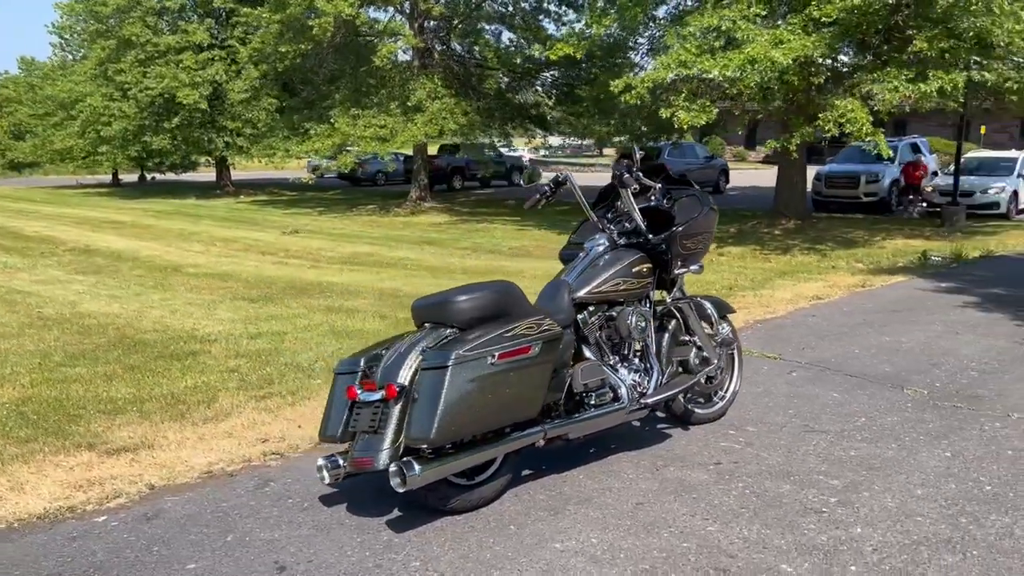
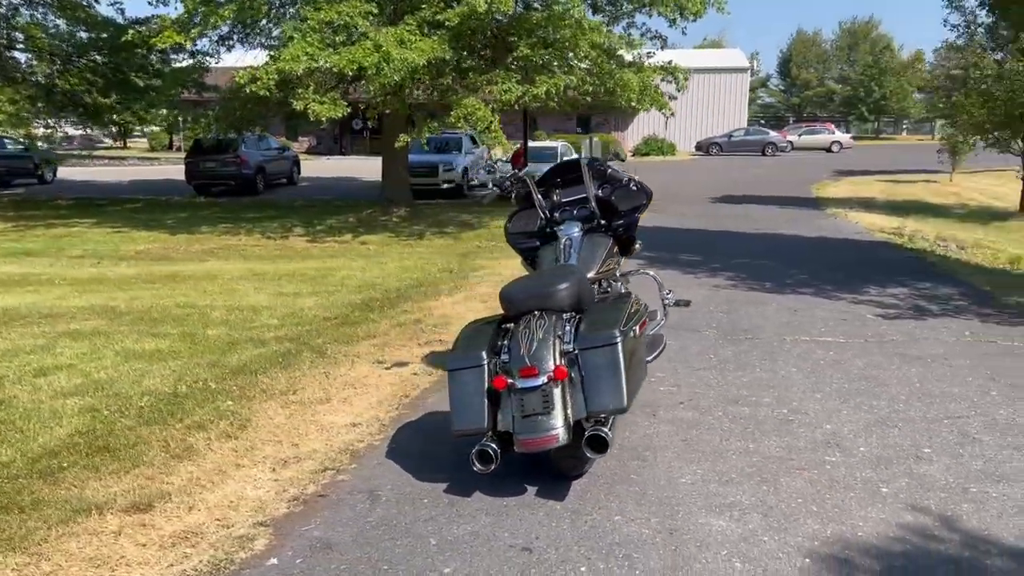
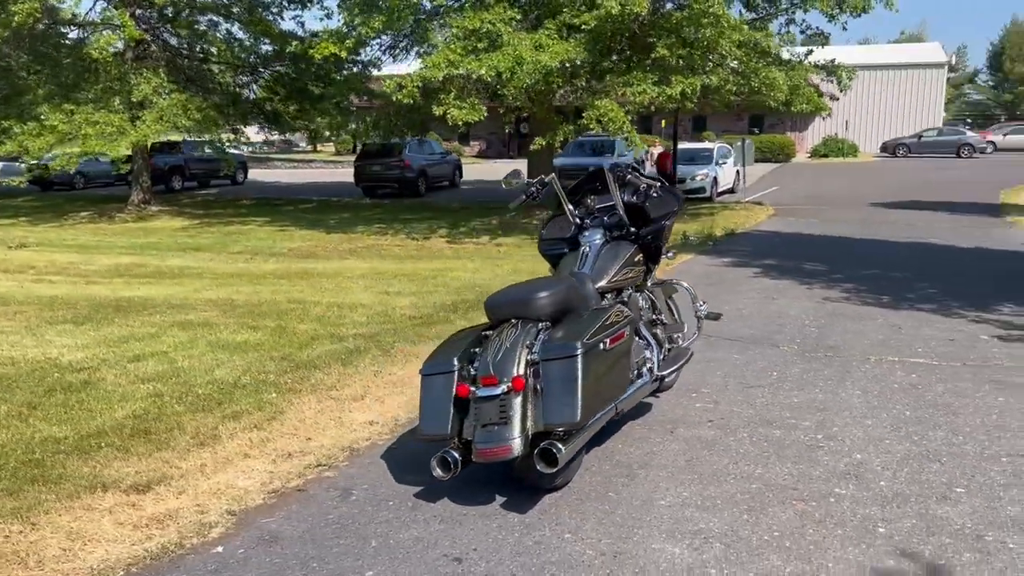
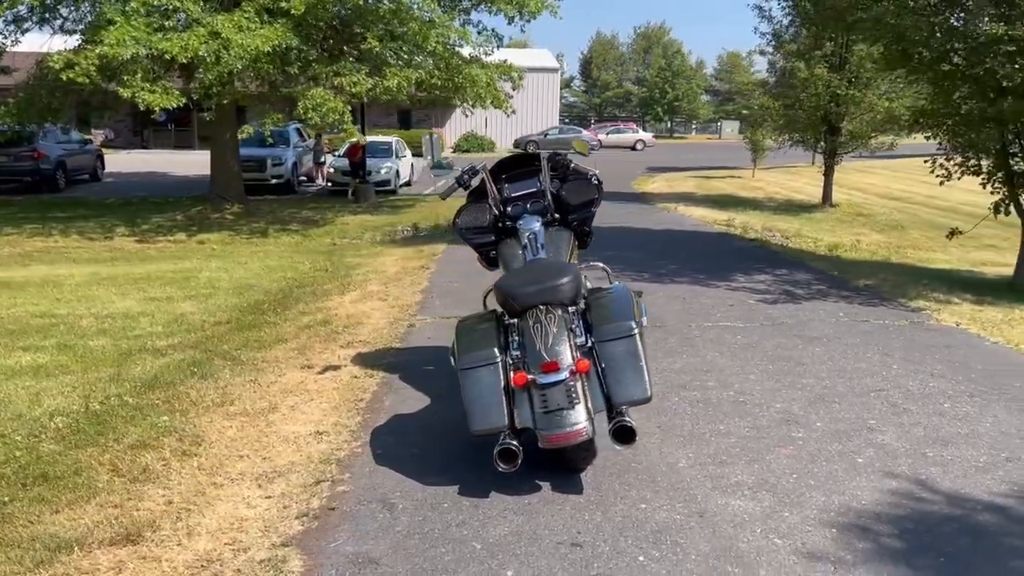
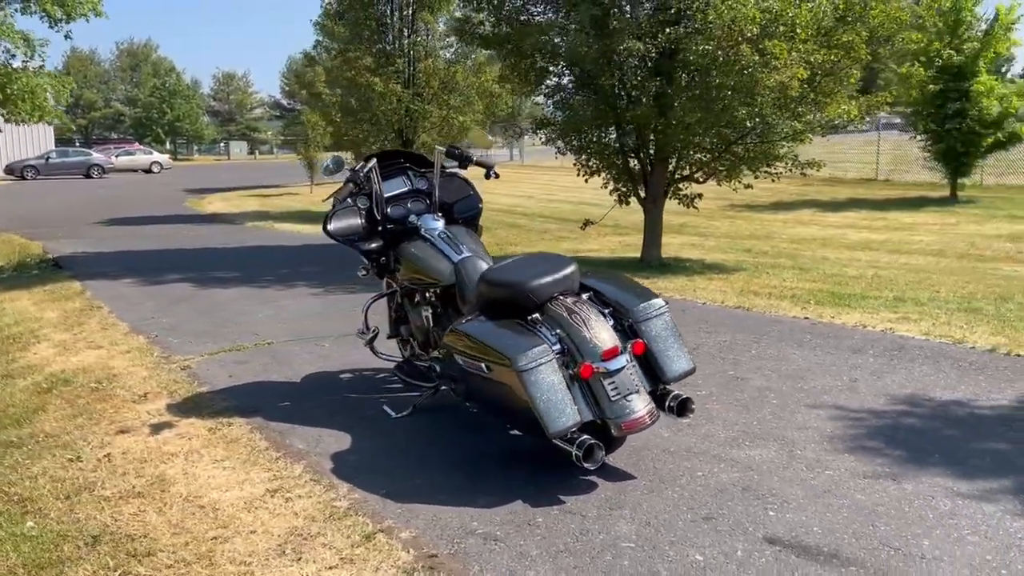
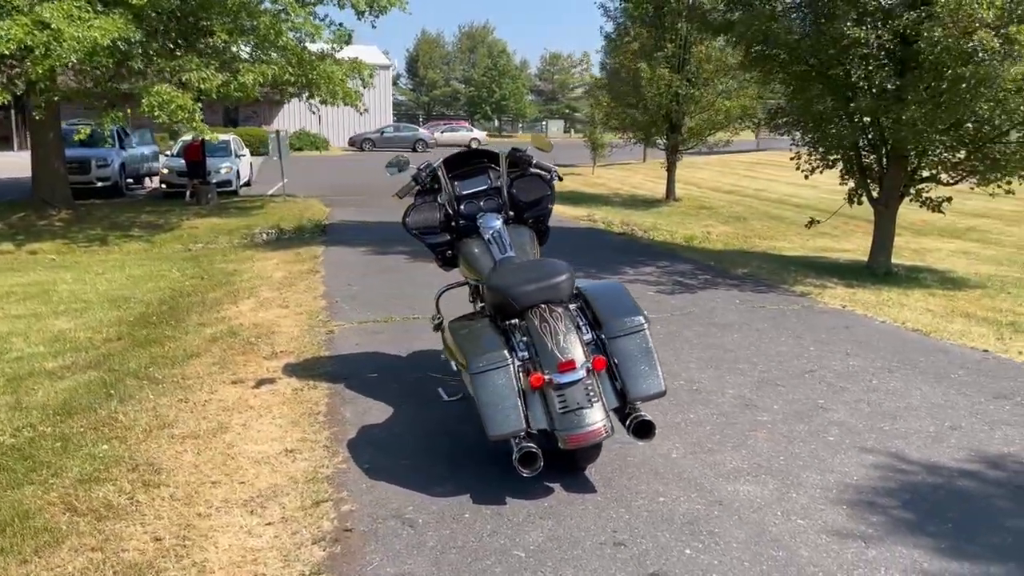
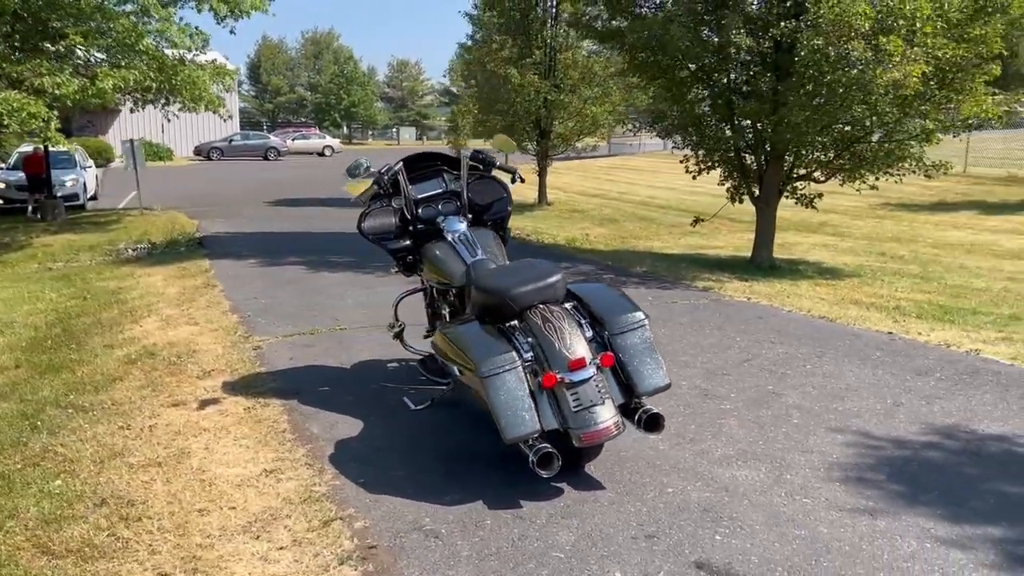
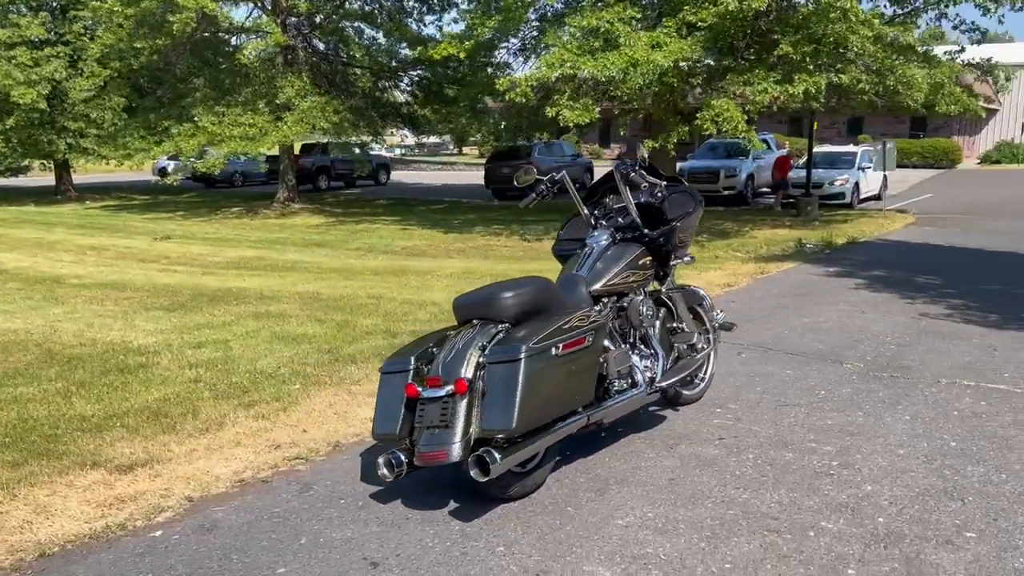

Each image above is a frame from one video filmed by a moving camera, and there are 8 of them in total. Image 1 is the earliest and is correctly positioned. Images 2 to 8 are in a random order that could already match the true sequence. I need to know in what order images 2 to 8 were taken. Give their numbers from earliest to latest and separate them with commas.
8, 3, 2, 4, 6, 7, 5
